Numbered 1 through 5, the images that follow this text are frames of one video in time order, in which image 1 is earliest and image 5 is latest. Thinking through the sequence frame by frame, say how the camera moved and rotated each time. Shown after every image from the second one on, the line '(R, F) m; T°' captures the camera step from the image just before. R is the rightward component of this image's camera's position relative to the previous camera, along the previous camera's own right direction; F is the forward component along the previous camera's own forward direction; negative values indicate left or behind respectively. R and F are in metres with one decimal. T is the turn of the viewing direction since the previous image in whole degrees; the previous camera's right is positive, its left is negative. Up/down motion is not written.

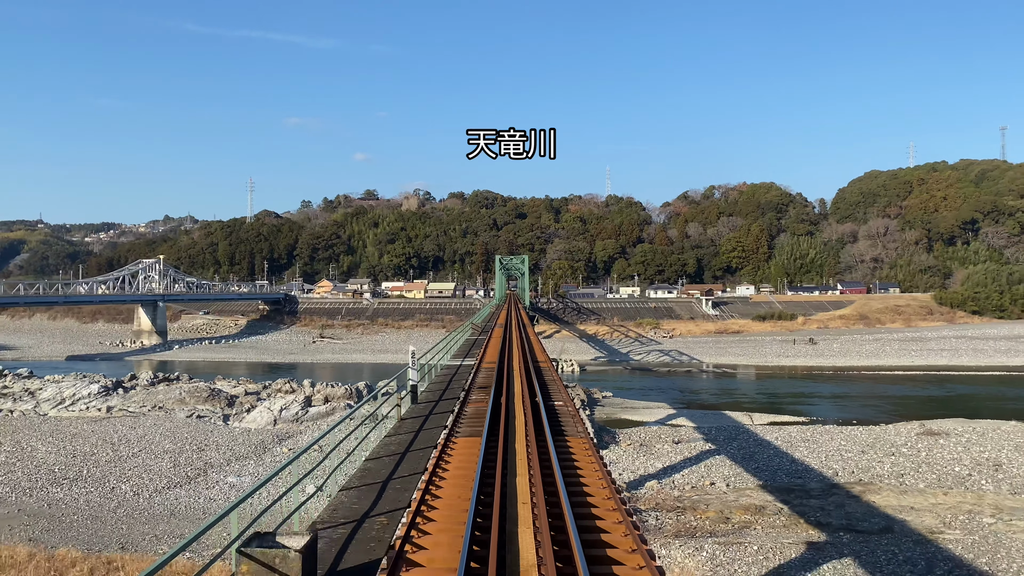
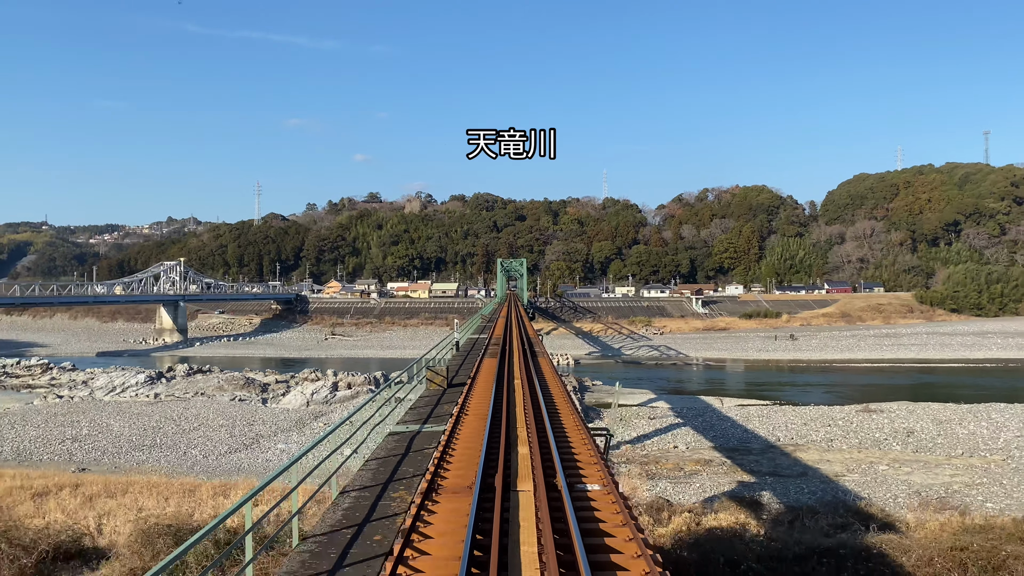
(0.0, -2.6) m; 0°
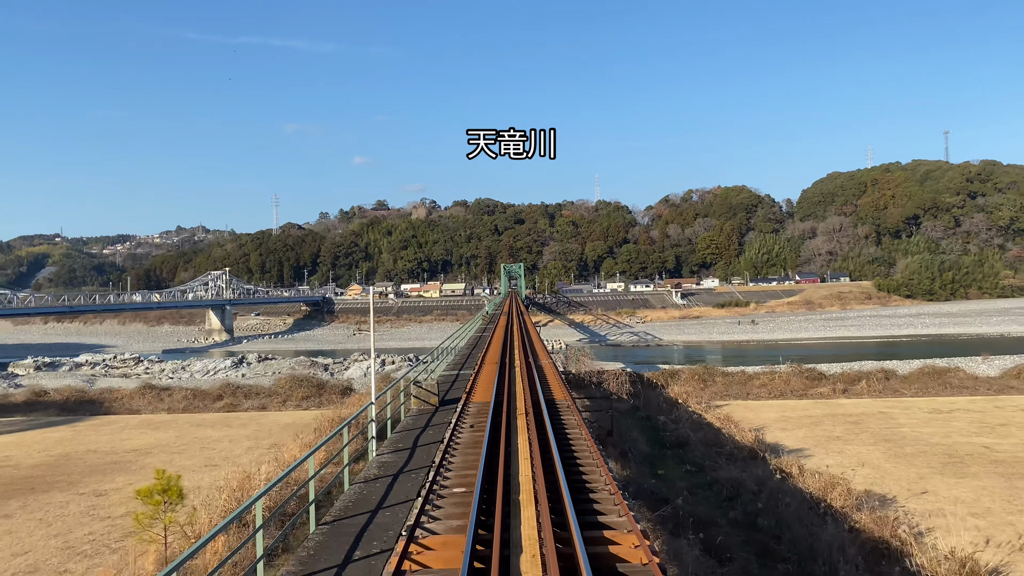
(0.0, -6.8) m; 0°
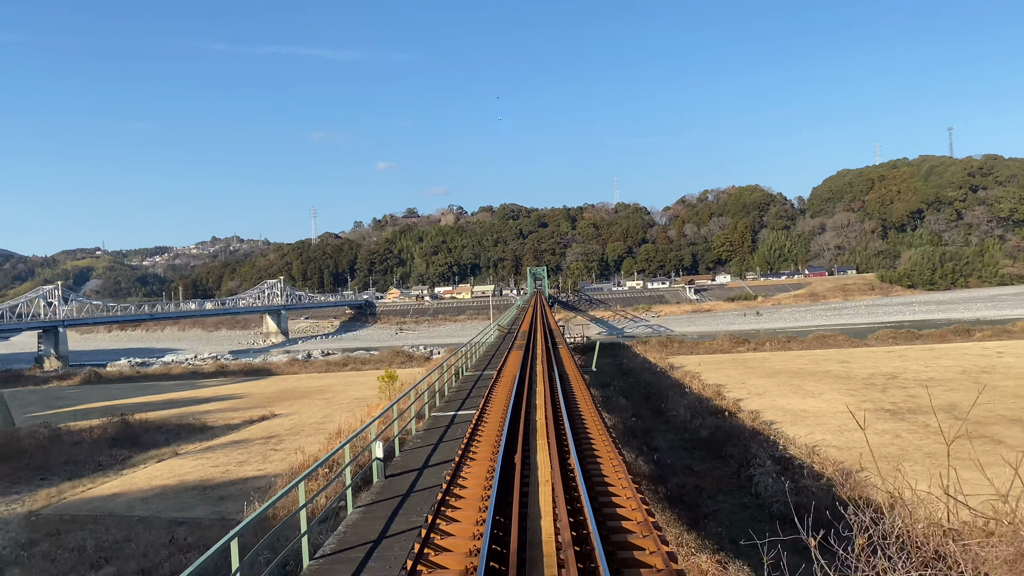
(0.0, -5.1) m; -2°
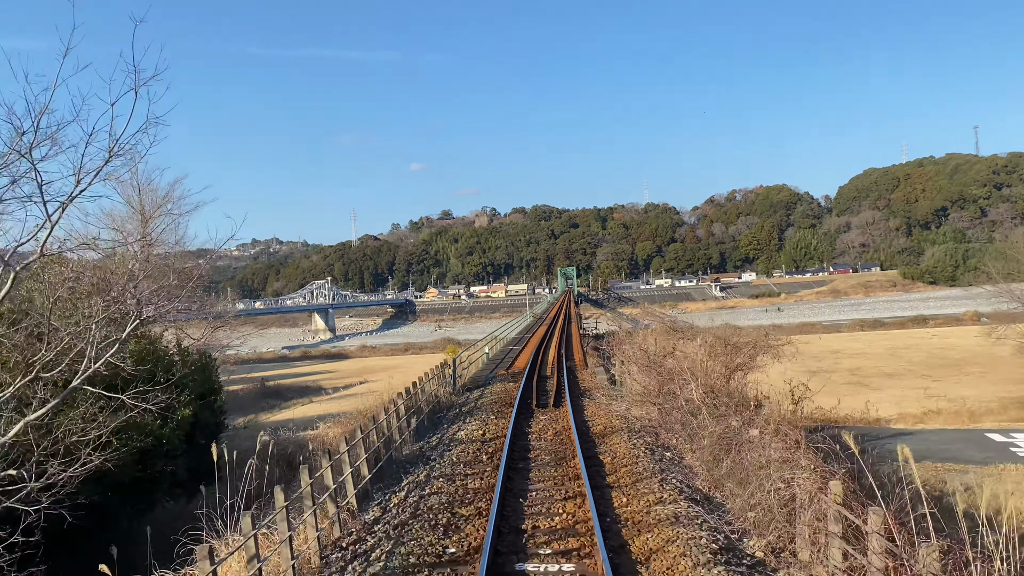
(0.0, -3.2) m; -2°
